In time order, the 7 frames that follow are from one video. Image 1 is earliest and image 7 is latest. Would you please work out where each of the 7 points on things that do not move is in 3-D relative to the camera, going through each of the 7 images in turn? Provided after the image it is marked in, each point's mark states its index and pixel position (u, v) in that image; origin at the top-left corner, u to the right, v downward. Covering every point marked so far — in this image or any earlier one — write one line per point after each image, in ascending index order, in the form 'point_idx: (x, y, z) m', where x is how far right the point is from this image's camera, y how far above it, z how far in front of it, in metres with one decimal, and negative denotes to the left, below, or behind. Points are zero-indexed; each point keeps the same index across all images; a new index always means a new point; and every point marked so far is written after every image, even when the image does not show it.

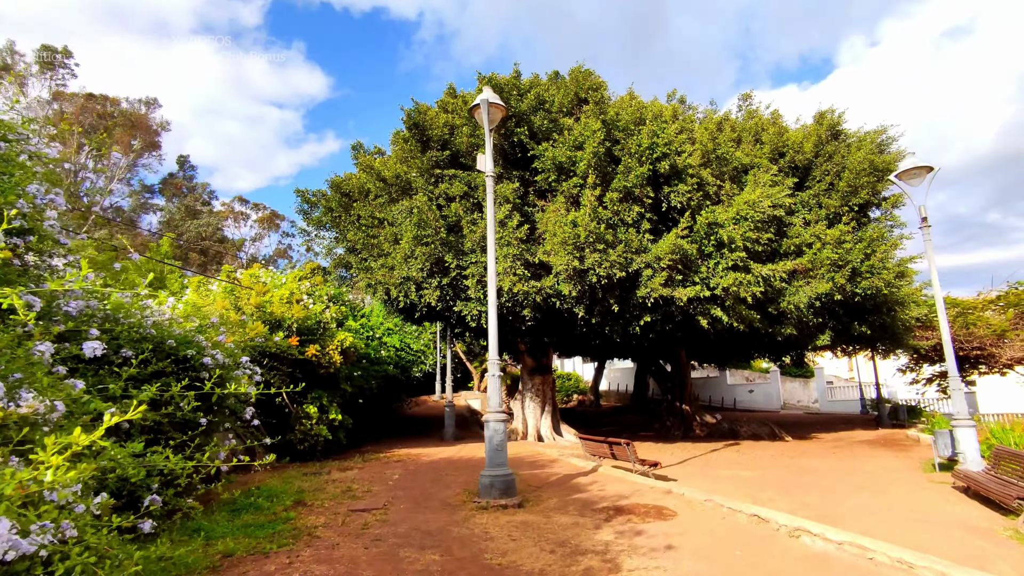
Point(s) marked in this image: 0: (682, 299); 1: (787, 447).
0: (+3.9, -0.3, +13.0) m
1: (+8.3, -4.8, +17.0) m
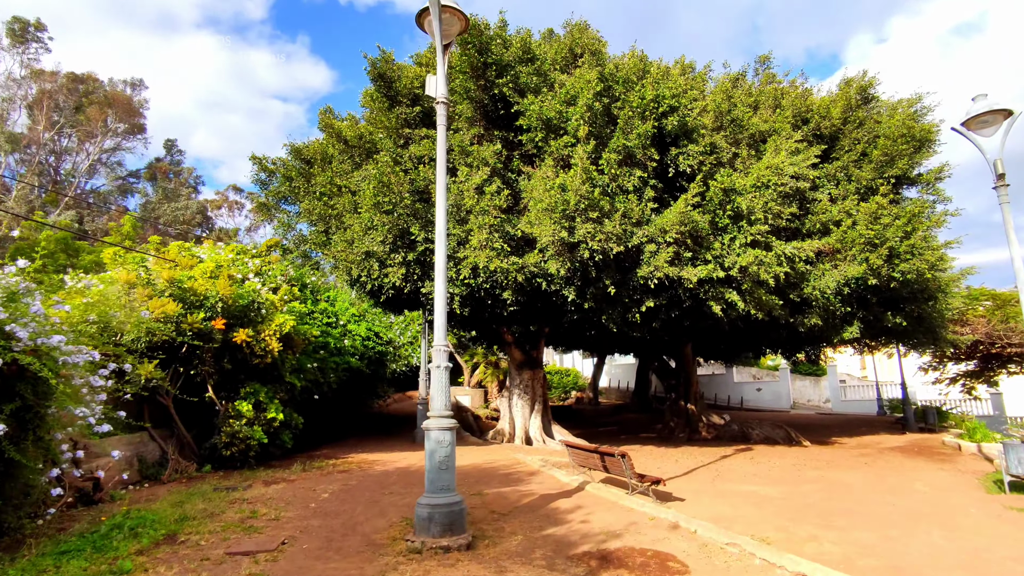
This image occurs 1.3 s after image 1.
0: (+3.5, +0.1, +10.9) m
1: (+7.8, -4.4, +14.9) m
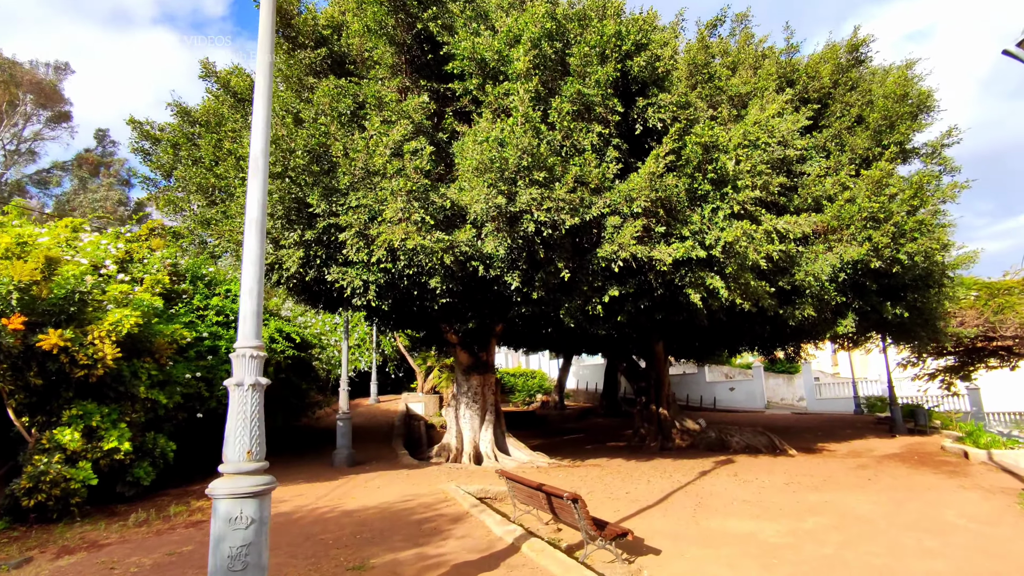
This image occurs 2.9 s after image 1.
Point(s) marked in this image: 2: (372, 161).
0: (+2.4, +0.4, +8.7) m
1: (+6.5, -4.1, +12.9) m
2: (-2.2, +2.0, +8.7) m
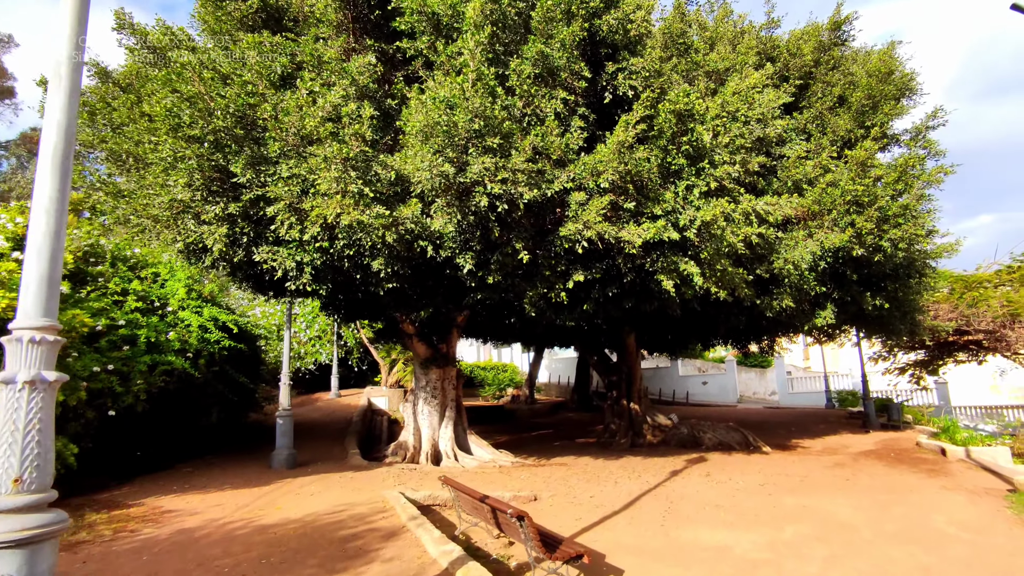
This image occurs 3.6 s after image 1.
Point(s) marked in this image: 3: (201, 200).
0: (+1.7, +0.6, +7.8) m
1: (+5.7, -3.9, +12.3) m
2: (-2.8, +2.2, +7.7) m
3: (-4.4, +1.3, +7.9) m
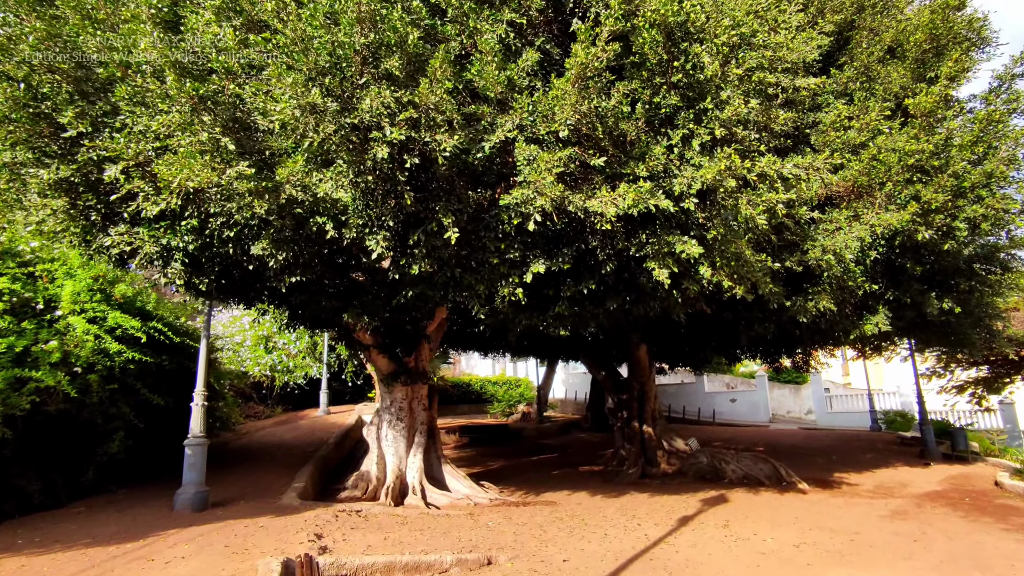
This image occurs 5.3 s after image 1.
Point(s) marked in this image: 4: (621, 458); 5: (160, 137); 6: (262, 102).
0: (+0.9, +0.7, +5.6) m
1: (+5.1, -3.9, +9.7) m
2: (-3.6, +2.3, +5.7) m
3: (-5.2, +1.3, +6.0) m
4: (+3.1, -4.8, +15.9) m
5: (-3.6, +1.6, +5.8) m
6: (-2.3, +1.7, +5.2) m
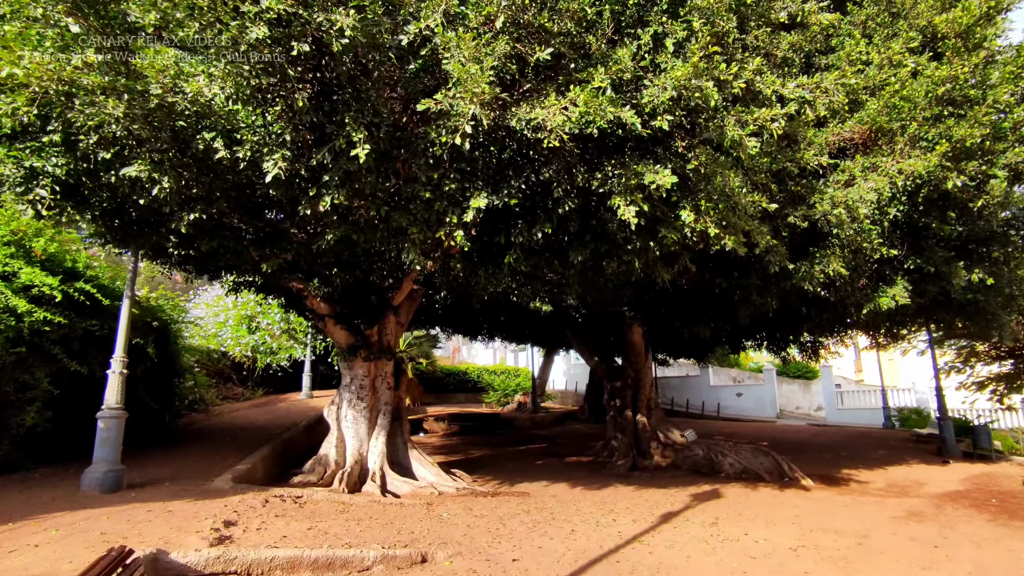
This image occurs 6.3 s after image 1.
0: (+0.3, +1.2, +4.4) m
1: (+4.5, -3.4, +8.5) m
2: (-4.2, +2.9, +4.6) m
3: (-5.8, +2.0, +5.0) m
4: (+2.6, -4.3, +14.7) m
5: (-4.2, +2.2, +4.7) m
6: (-2.9, +2.3, +4.1) m
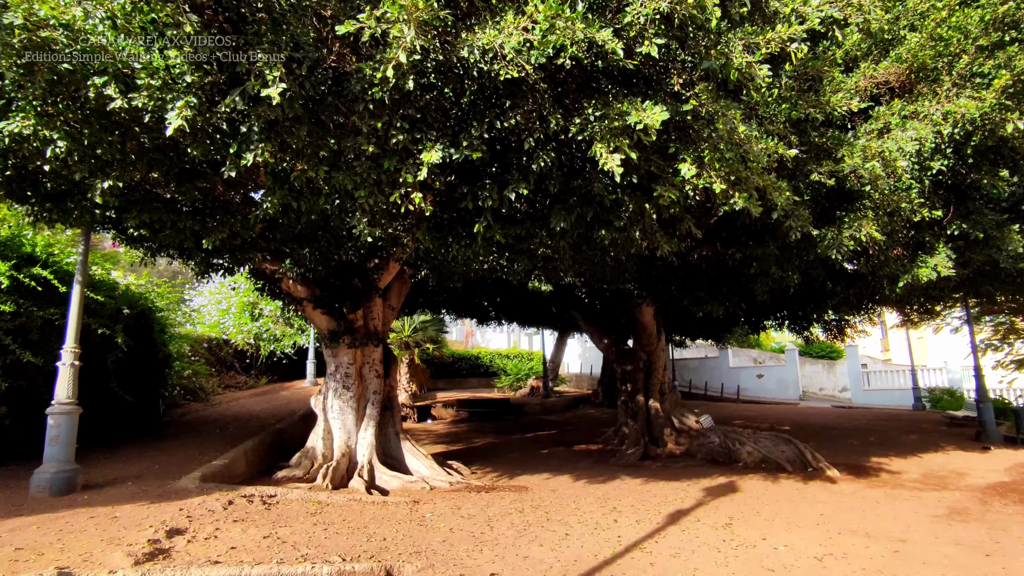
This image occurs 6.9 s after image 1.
0: (0.0, +1.4, +3.5) m
1: (+4.4, -3.0, +7.6) m
2: (-4.5, +3.1, +3.8) m
3: (-6.1, +2.1, +4.2) m
4: (+2.7, -3.7, +13.9) m
5: (-4.5, +2.3, +3.9) m
6: (-3.3, +2.4, +3.3) m
